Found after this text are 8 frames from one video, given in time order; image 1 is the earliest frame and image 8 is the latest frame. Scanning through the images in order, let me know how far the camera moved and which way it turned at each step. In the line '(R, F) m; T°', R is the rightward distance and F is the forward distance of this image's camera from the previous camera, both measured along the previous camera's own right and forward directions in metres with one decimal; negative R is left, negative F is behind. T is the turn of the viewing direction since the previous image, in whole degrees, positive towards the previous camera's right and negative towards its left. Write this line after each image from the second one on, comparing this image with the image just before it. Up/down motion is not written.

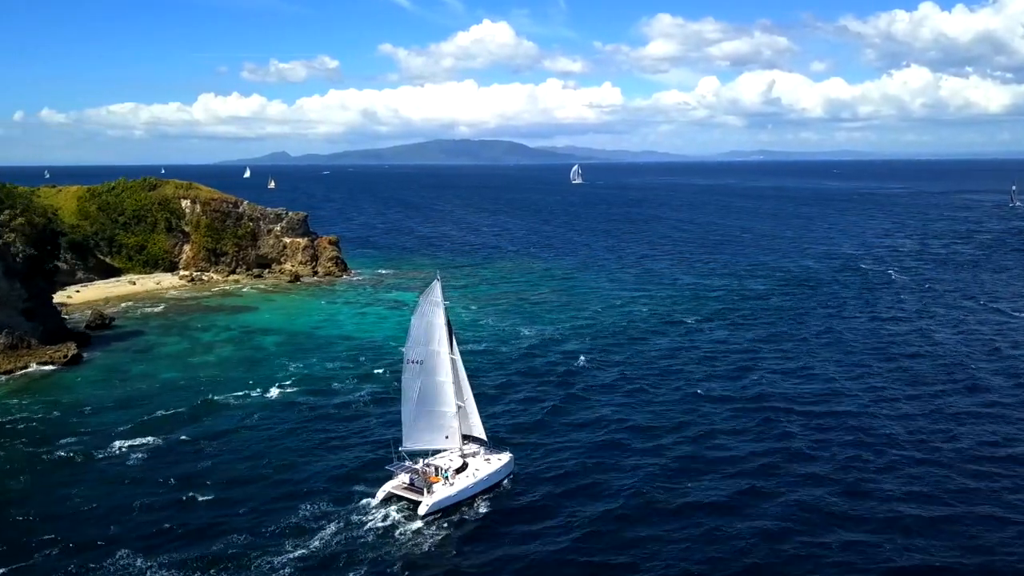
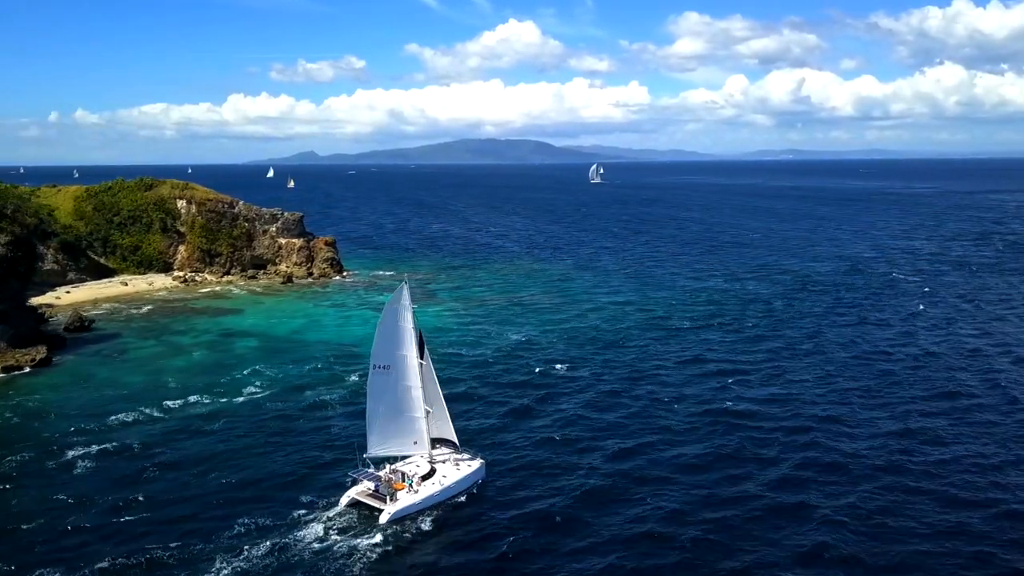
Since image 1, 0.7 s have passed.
(+2.9, +1.5) m; -2°
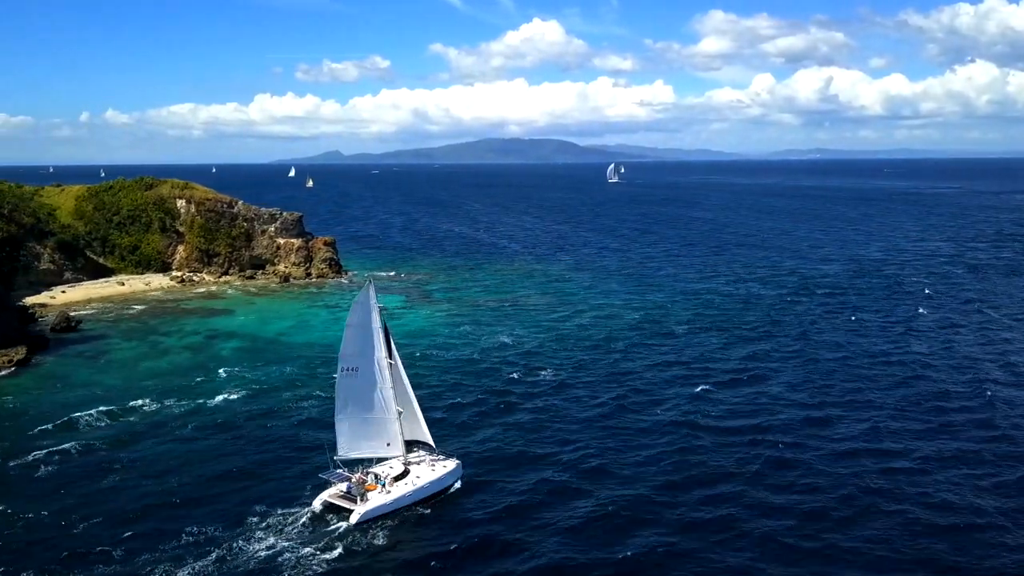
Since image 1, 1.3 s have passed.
(+2.4, +1.1) m; -2°
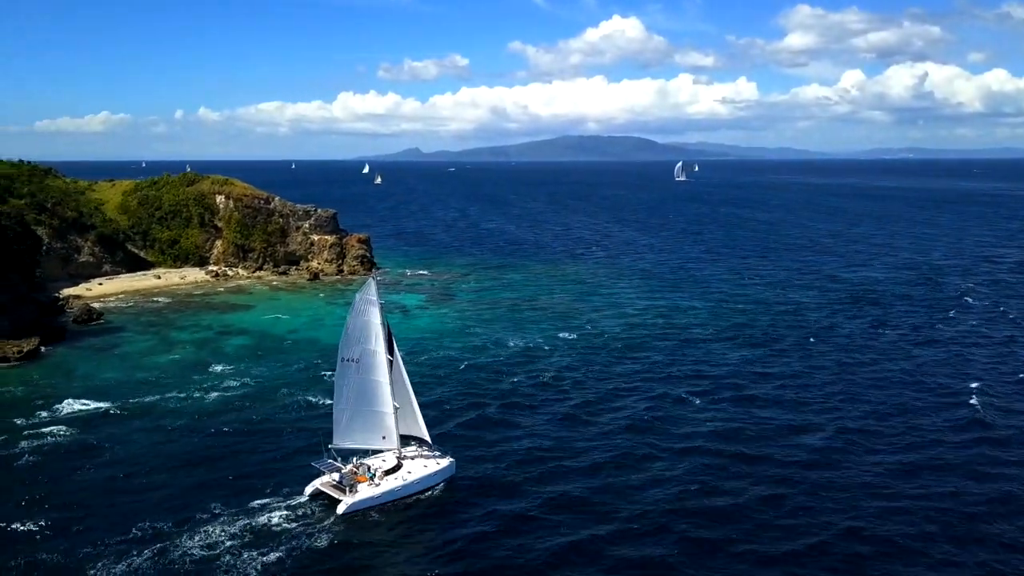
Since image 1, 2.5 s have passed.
(+4.3, +1.6) m; -5°
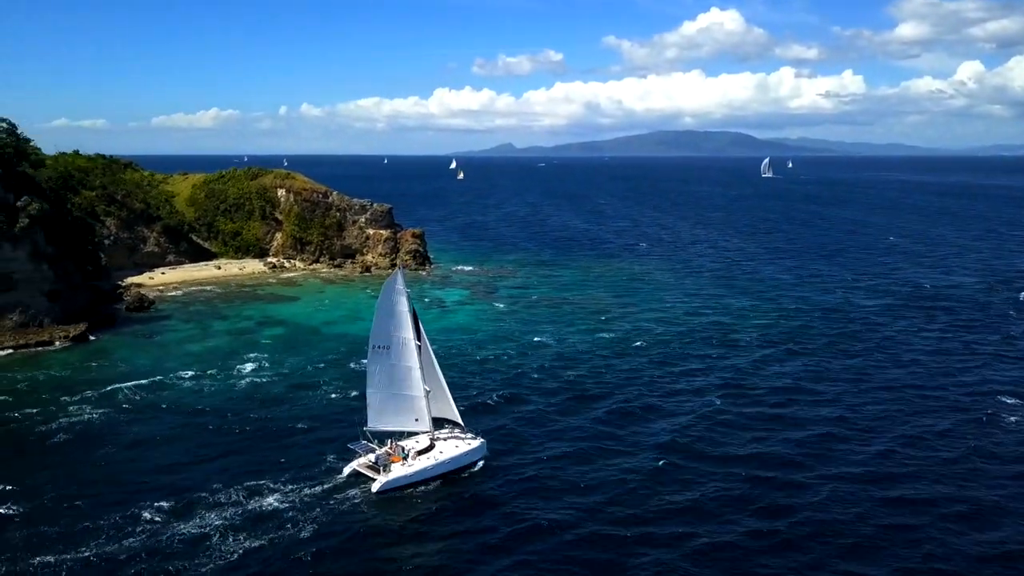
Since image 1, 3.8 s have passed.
(+3.9, +0.9) m; -6°
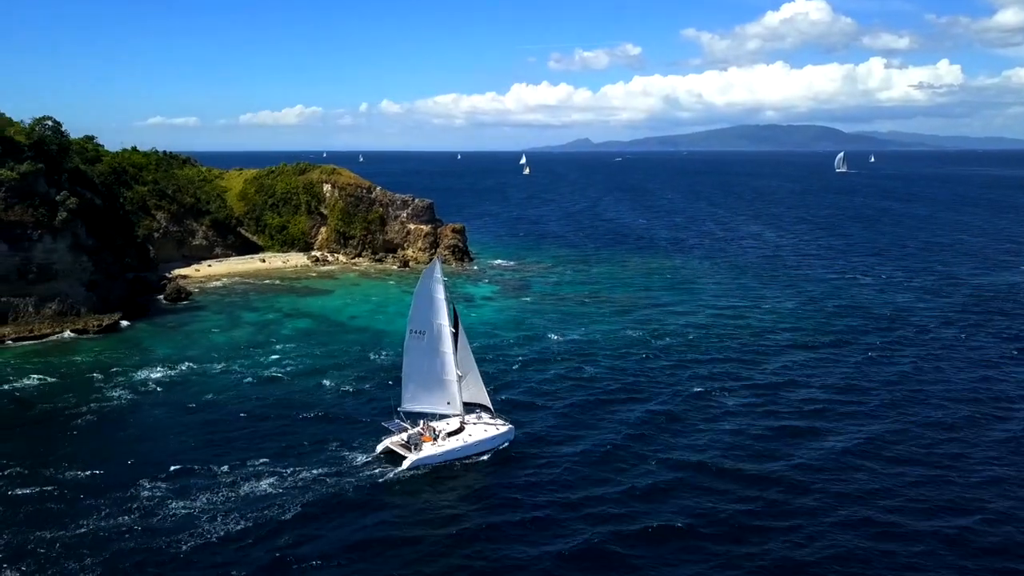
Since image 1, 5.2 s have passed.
(+3.5, +0.6) m; -5°
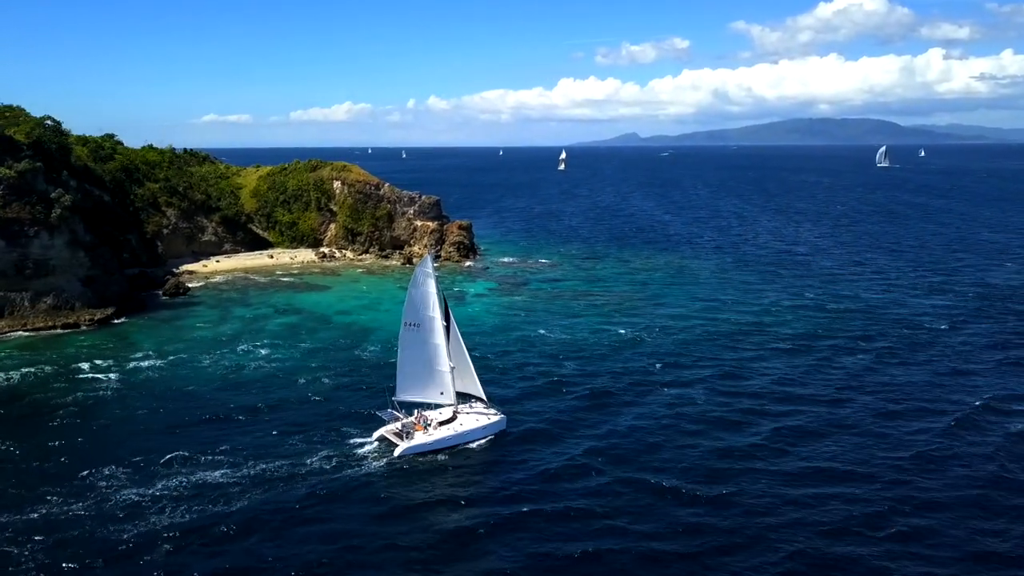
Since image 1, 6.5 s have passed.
(+4.0, +0.2) m; -3°
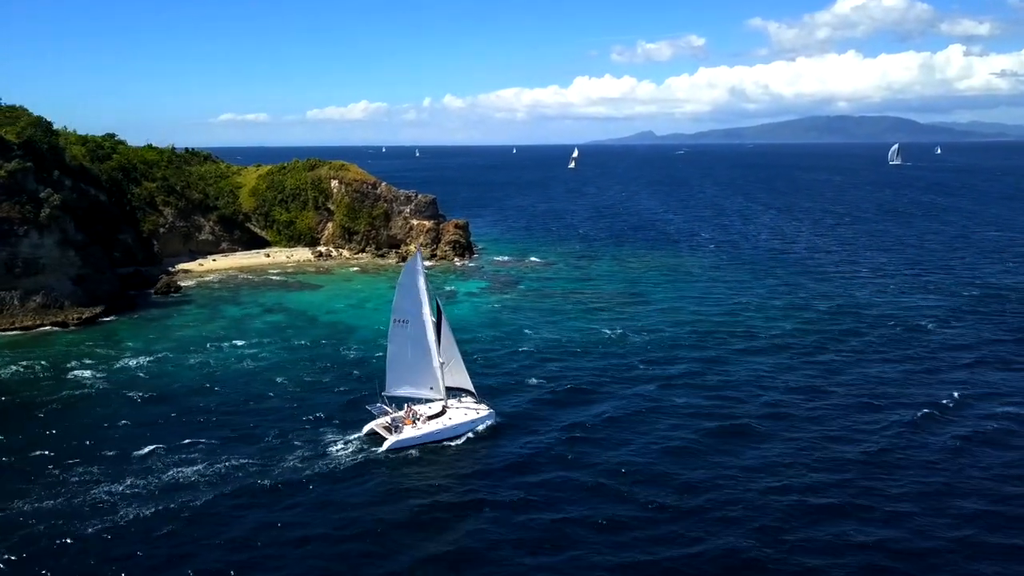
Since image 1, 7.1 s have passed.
(+2.0, 0.0) m; -1°
